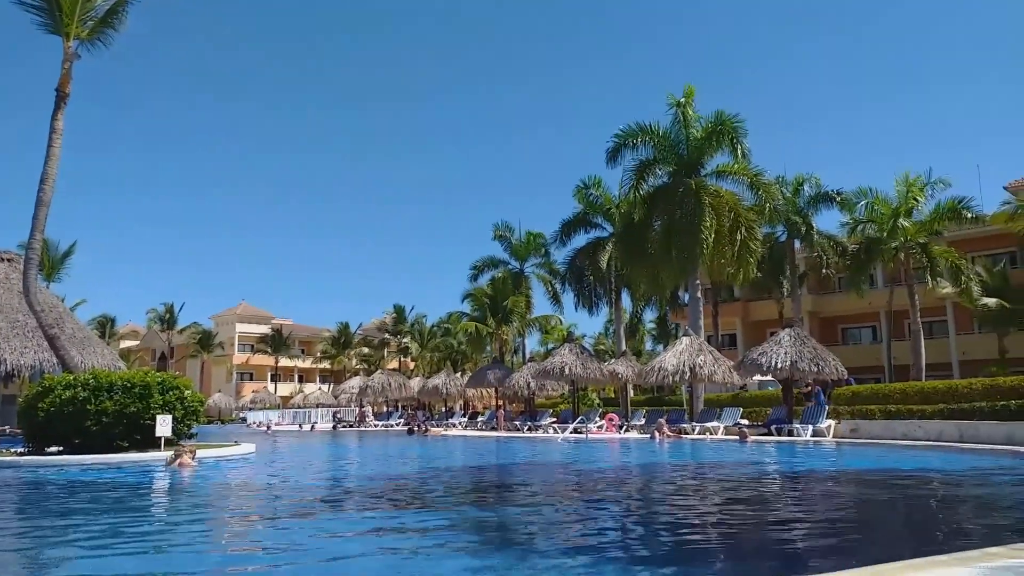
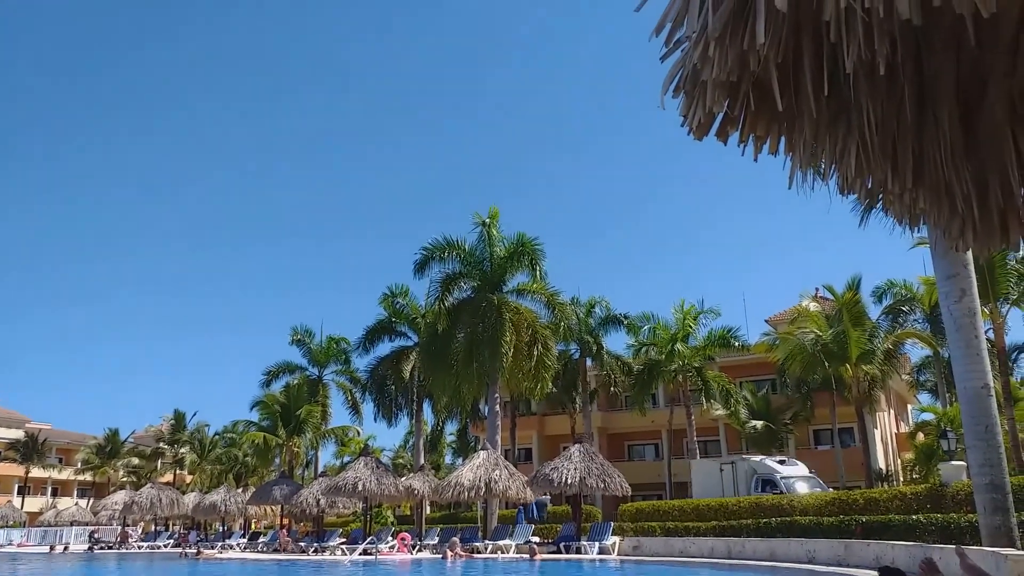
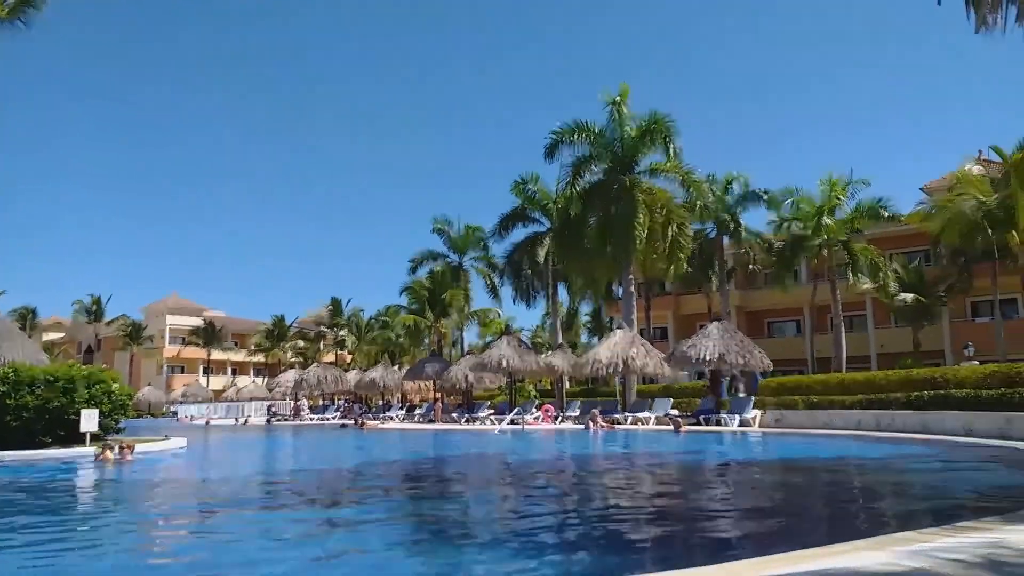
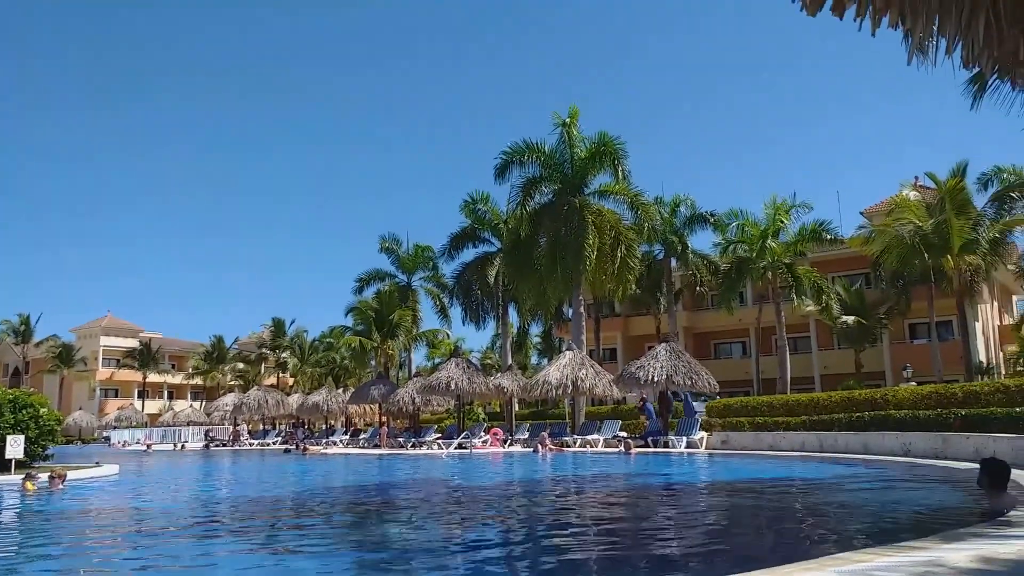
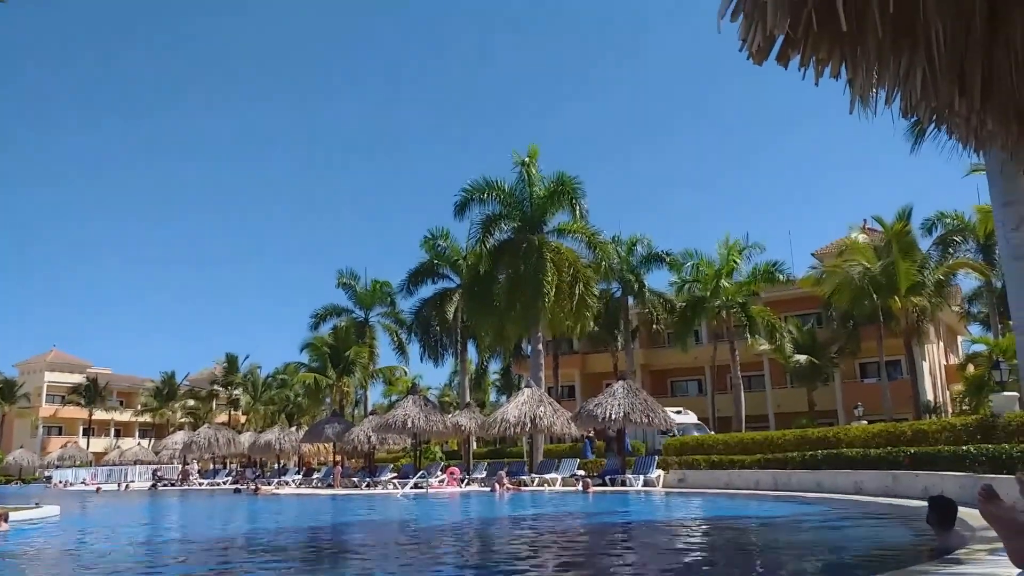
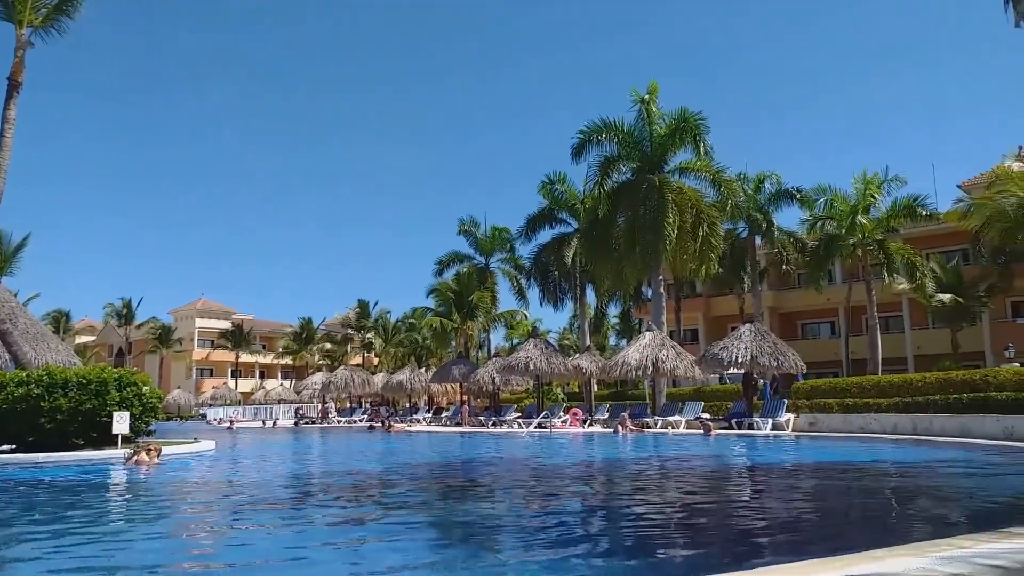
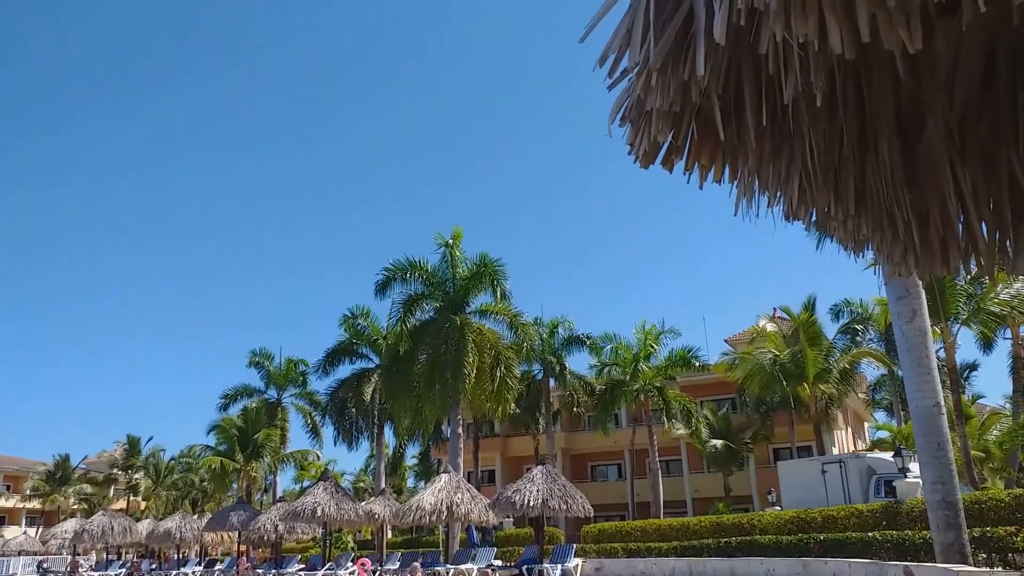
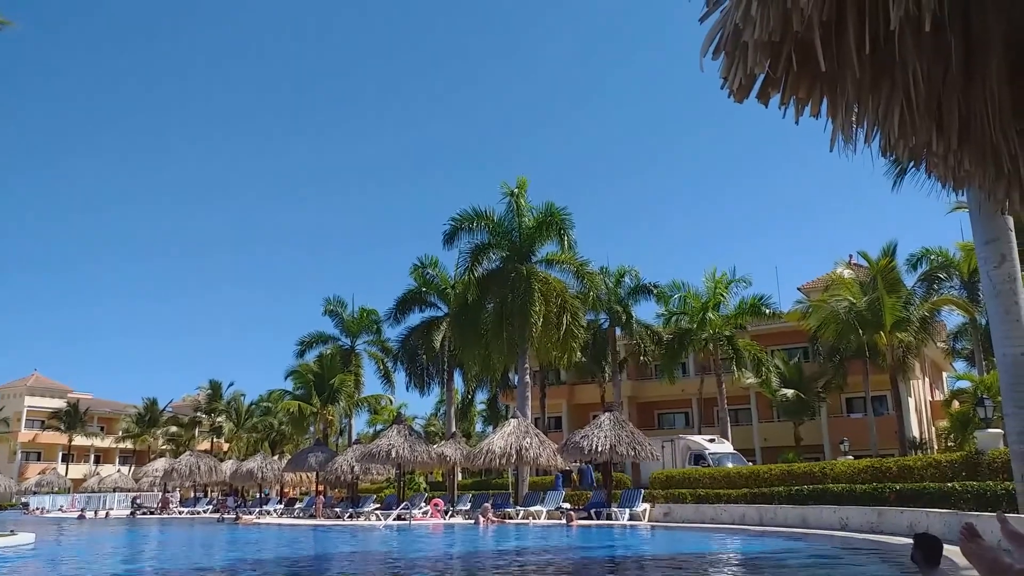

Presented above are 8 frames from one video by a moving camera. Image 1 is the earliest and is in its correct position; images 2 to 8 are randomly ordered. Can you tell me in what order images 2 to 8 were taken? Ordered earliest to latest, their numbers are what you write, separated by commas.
6, 3, 4, 5, 8, 2, 7
